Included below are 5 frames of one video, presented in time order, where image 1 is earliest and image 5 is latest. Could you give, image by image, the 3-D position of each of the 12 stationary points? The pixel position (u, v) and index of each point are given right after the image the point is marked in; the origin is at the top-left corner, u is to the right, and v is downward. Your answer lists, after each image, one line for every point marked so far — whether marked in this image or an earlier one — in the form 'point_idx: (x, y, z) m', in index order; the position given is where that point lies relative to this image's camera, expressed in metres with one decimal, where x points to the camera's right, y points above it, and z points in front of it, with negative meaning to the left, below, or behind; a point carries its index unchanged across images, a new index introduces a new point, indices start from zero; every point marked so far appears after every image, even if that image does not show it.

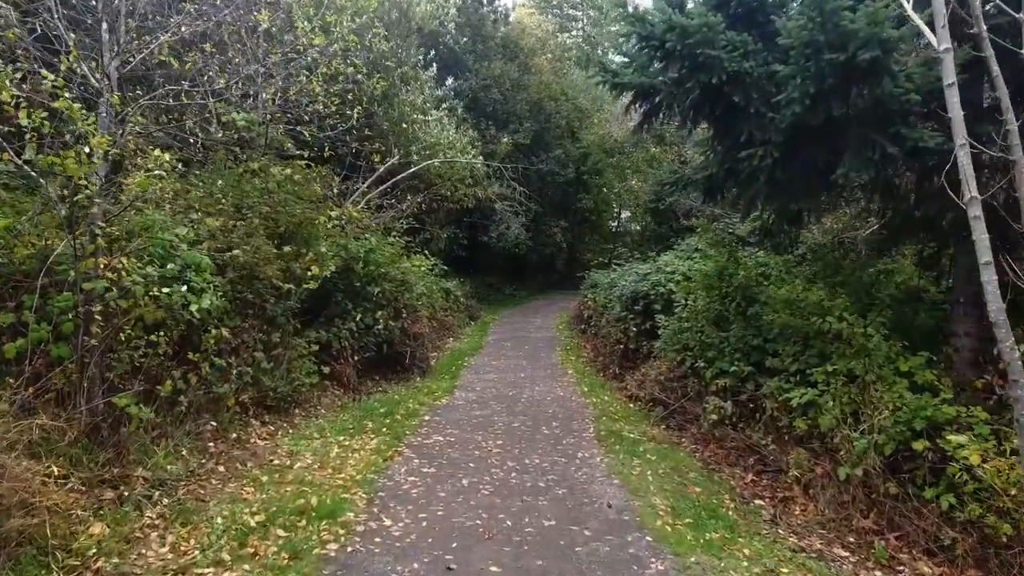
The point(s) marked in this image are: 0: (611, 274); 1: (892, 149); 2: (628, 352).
0: (+2.8, +0.4, +18.0) m
1: (+3.2, +1.2, +5.4) m
2: (+2.3, -1.2, +12.6) m
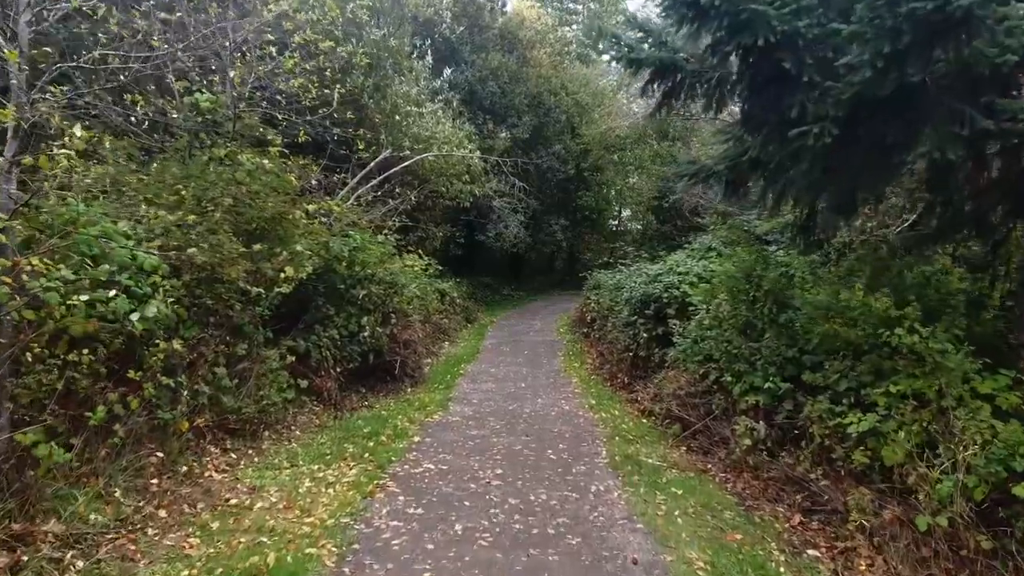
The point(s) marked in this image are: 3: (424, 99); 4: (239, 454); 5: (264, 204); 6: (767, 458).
0: (+2.8, +0.4, +17.0) m
1: (+3.3, +1.1, +4.4) m
2: (+2.3, -1.3, +11.5) m
3: (-2.6, +5.6, +19.2) m
4: (-2.7, -1.7, +6.4) m
5: (-3.0, +1.0, +7.6) m
6: (+2.6, -1.7, +6.5) m
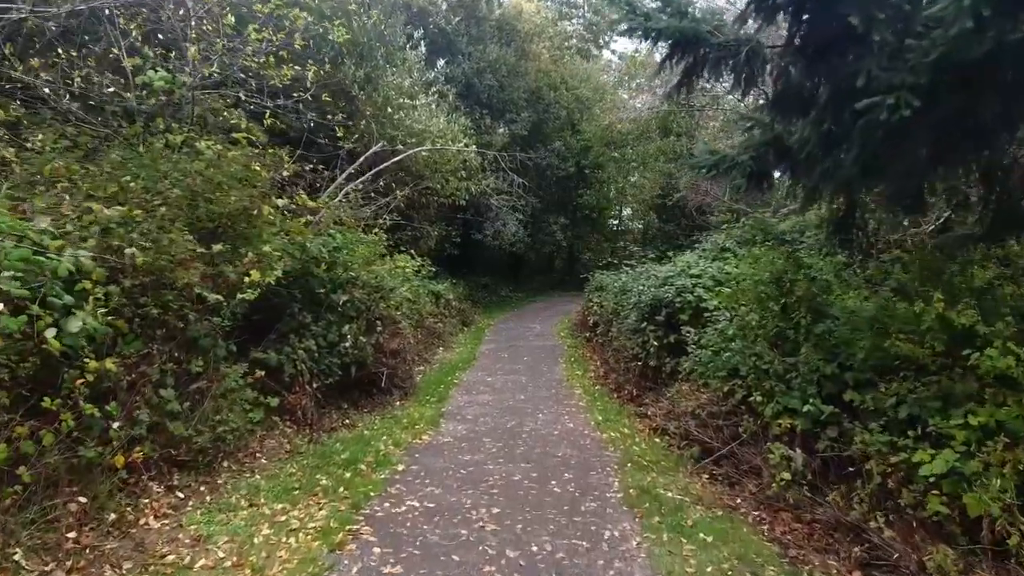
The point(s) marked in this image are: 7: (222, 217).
0: (+2.7, +0.3, +16.0) m
1: (+3.2, +1.1, +3.4) m
2: (+2.2, -1.4, +10.6) m
3: (-2.7, +5.6, +18.2) m
4: (-2.7, -1.7, +5.4) m
5: (-3.0, +0.9, +6.6) m
6: (+2.6, -1.8, +5.5) m
7: (-3.0, +0.7, +6.7) m
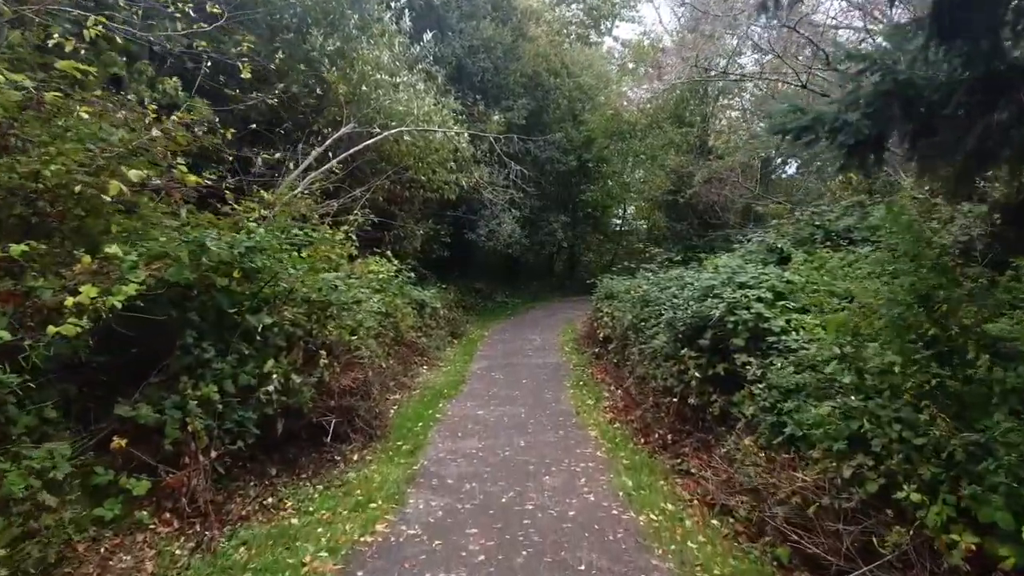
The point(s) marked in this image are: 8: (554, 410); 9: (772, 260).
0: (+2.6, +0.1, +13.5) m
1: (+3.2, +0.9, +0.9) m
2: (+2.2, -1.5, +8.0) m
3: (-2.8, +5.4, +15.6) m
4: (-2.7, -1.9, +2.8) m
5: (-3.0, +0.8, +4.1) m
6: (+2.6, -2.0, +3.0) m
7: (-3.1, +0.6, +4.1) m
8: (+0.7, -2.0, +10.2) m
9: (+3.9, +0.5, +9.5) m
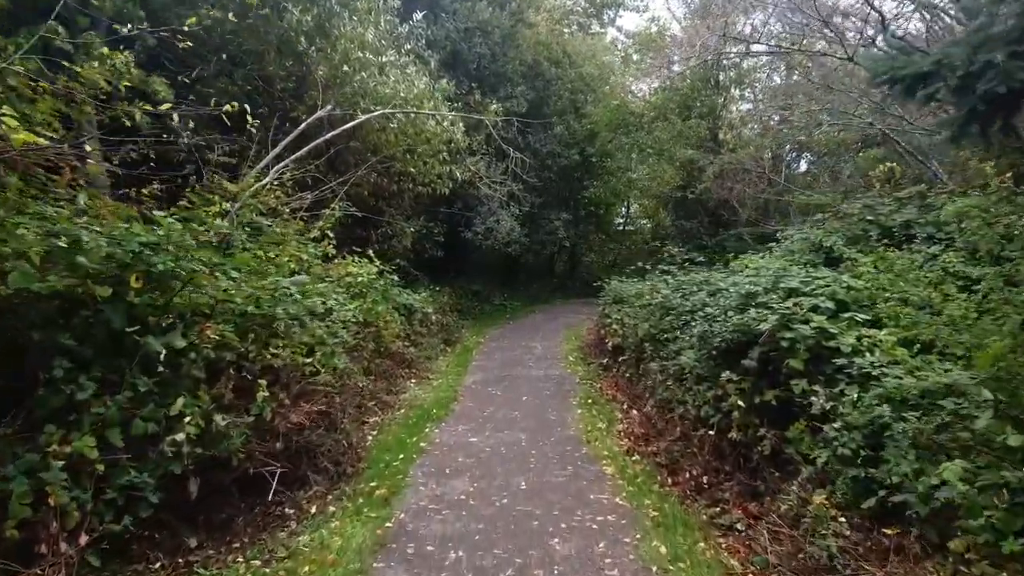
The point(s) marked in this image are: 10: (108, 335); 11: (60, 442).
0: (+2.6, 0.0, +11.9) m
1: (+3.2, +0.8, -0.7) m
2: (+2.2, -1.6, +6.5) m
3: (-2.8, +5.3, +14.1) m
4: (-2.7, -2.0, +1.2) m
5: (-3.0, +0.7, +2.5) m
6: (+2.6, -2.0, +1.4) m
7: (-3.1, +0.5, +2.6) m
8: (+0.6, -2.0, +8.6) m
9: (+3.9, +0.4, +7.9) m
10: (-2.7, -0.3, +4.0) m
11: (-2.7, -0.9, +3.8) m
